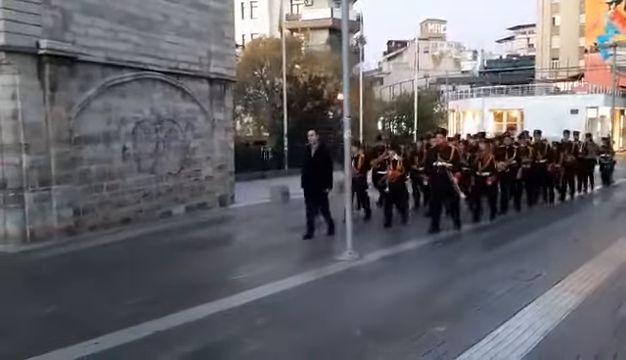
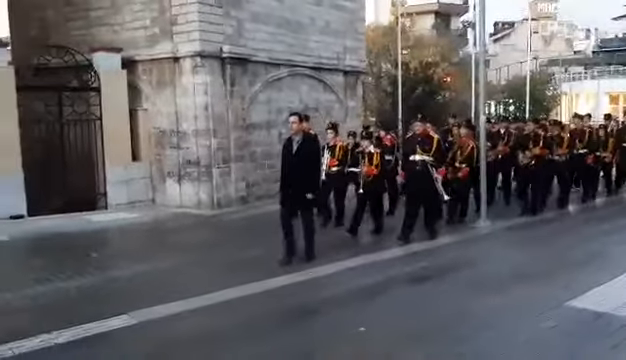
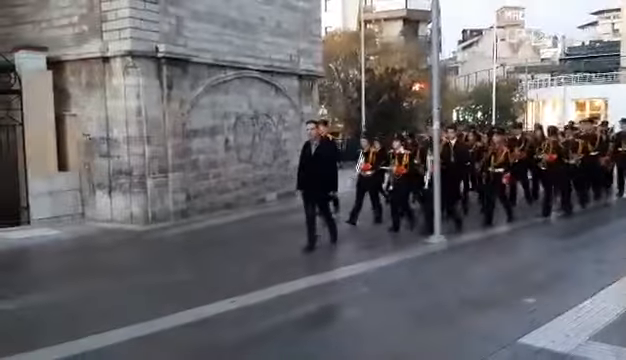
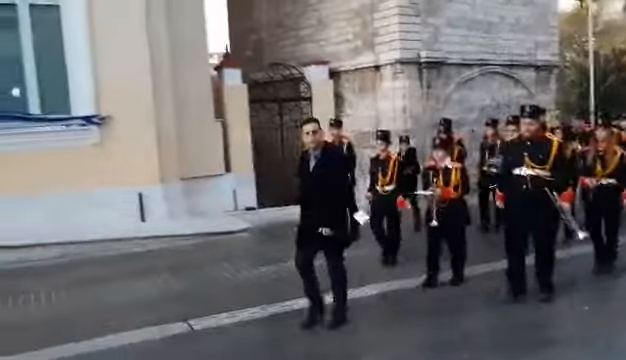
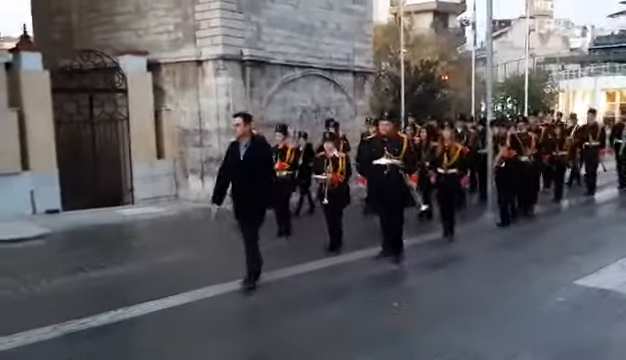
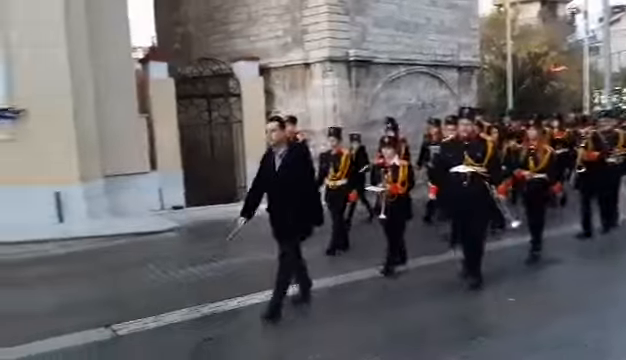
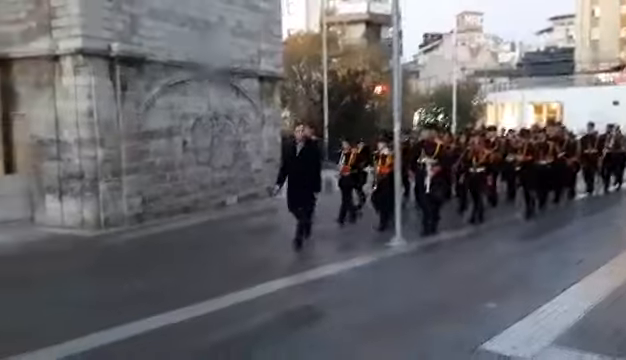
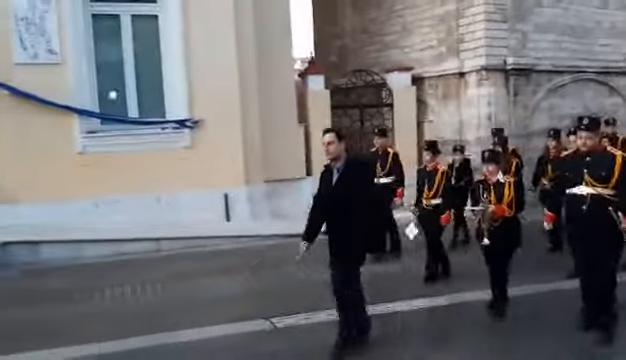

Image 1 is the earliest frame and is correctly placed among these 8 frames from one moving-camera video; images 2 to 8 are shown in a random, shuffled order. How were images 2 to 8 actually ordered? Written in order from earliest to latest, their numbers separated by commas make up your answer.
7, 3, 2, 5, 6, 4, 8
